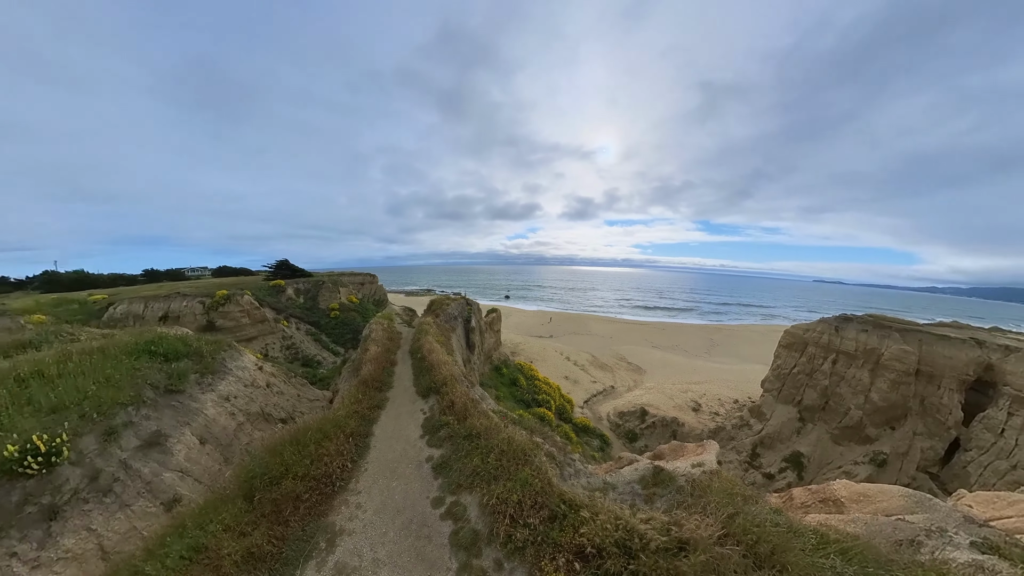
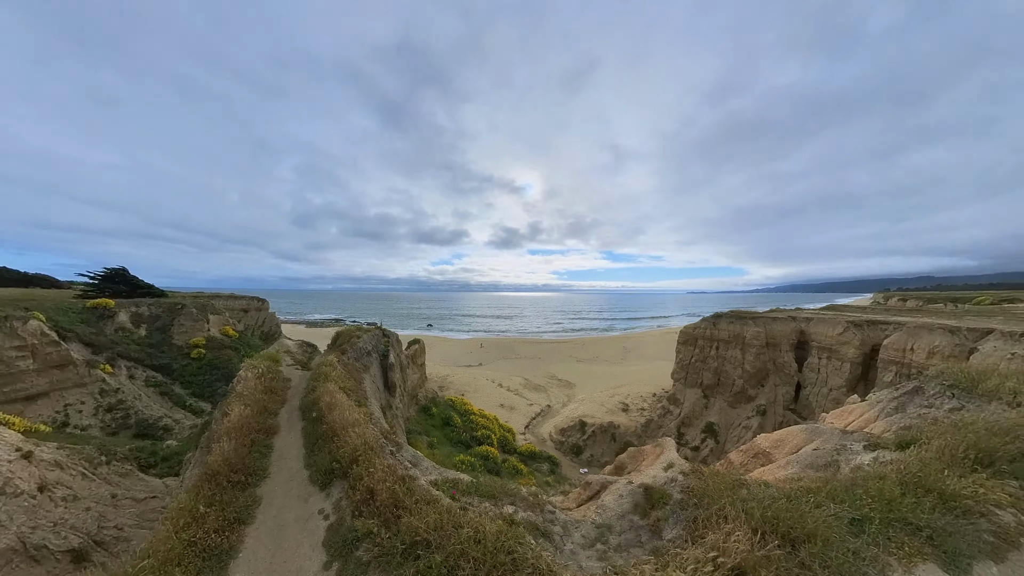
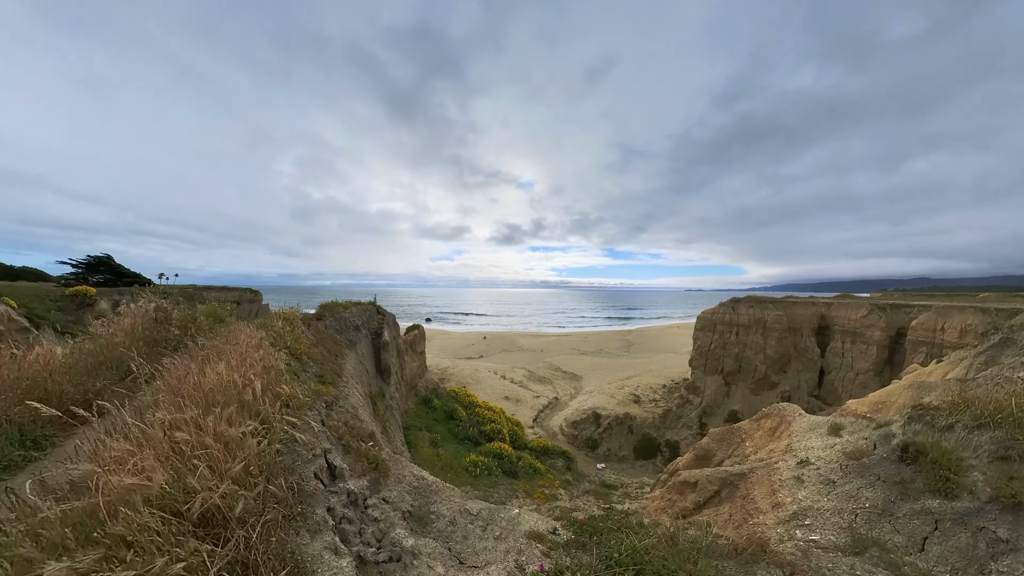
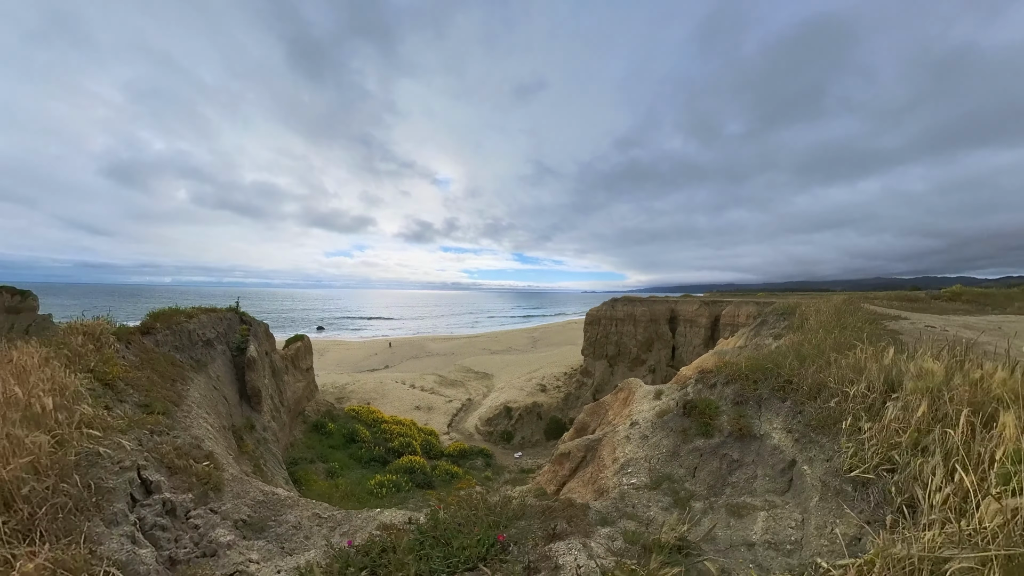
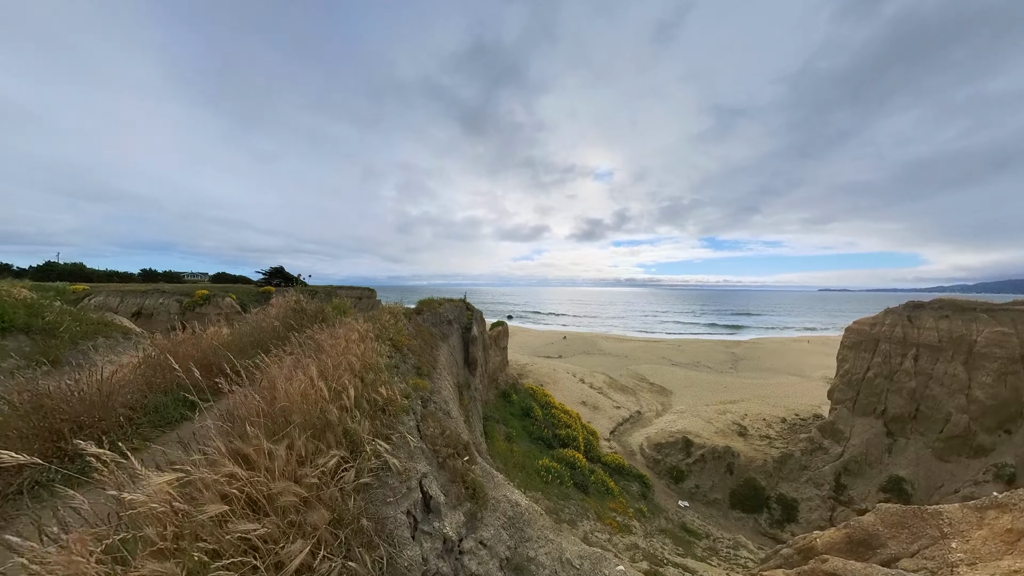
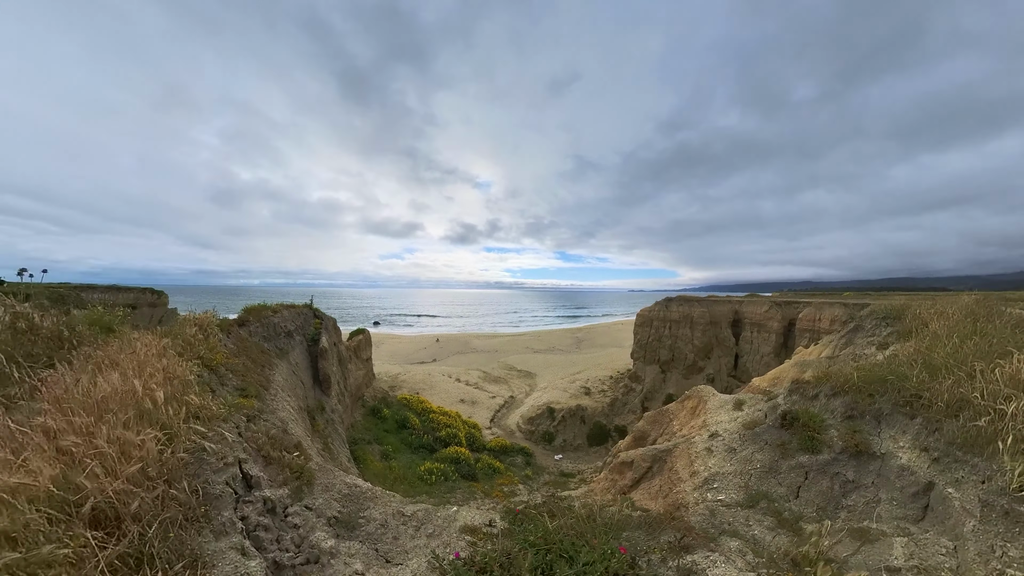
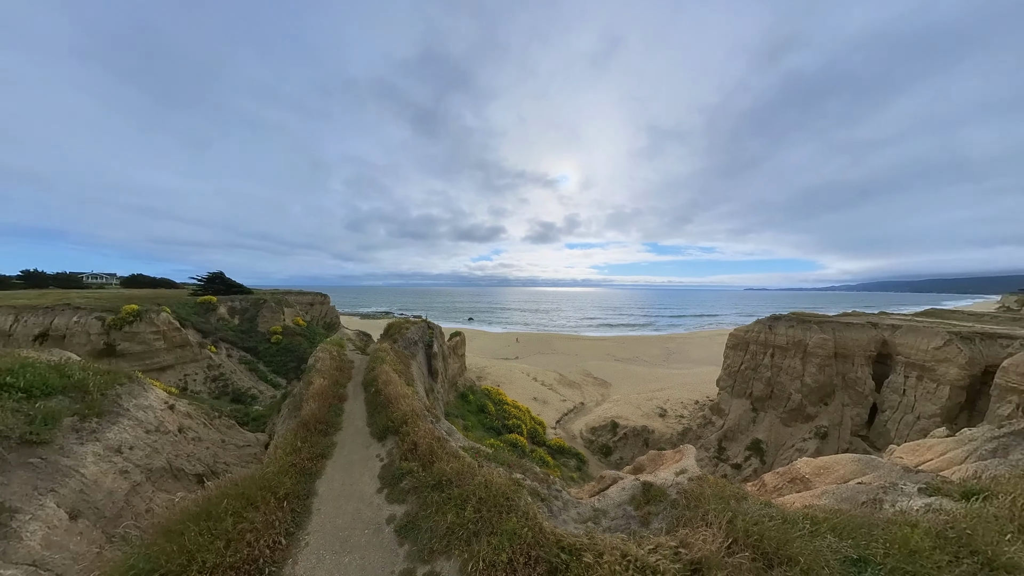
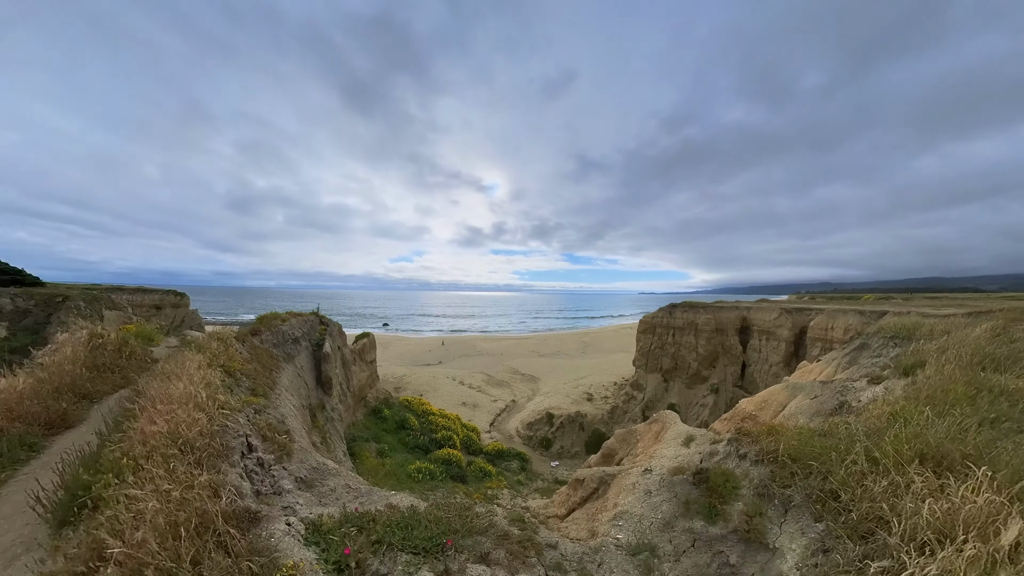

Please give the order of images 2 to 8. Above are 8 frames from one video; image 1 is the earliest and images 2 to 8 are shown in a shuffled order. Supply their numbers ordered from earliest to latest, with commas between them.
7, 2, 8, 4, 6, 3, 5
